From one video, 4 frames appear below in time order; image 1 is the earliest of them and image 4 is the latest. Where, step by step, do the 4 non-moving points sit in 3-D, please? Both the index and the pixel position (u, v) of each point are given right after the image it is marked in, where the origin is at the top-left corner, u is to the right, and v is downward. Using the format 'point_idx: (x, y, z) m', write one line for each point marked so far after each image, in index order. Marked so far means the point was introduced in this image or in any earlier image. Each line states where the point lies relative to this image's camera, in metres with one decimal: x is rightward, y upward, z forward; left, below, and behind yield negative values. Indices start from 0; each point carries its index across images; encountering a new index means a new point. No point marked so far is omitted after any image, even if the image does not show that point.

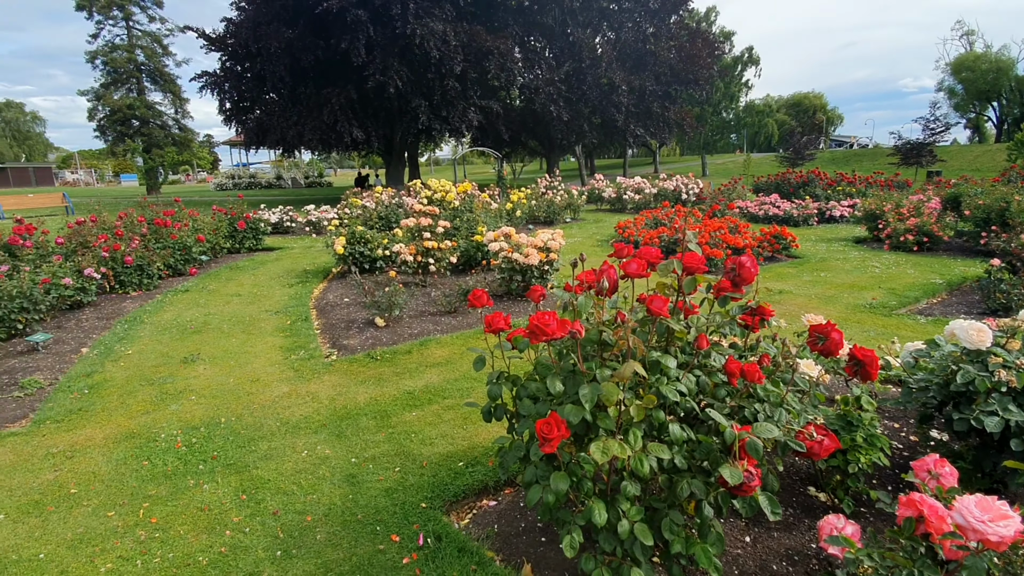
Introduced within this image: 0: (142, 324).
0: (-4.4, -0.4, +6.1) m
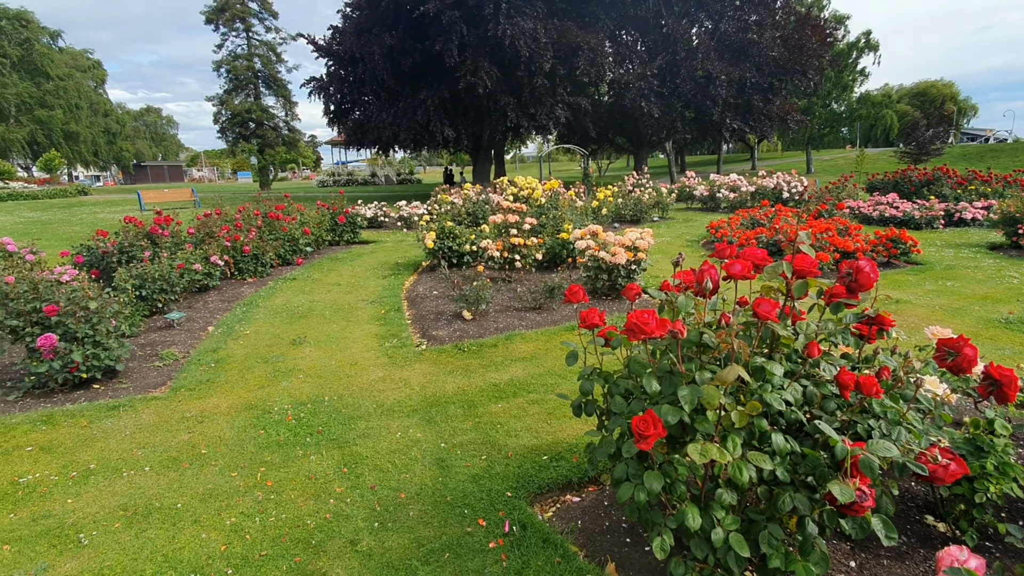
0: (-3.4, -0.3, +6.8) m
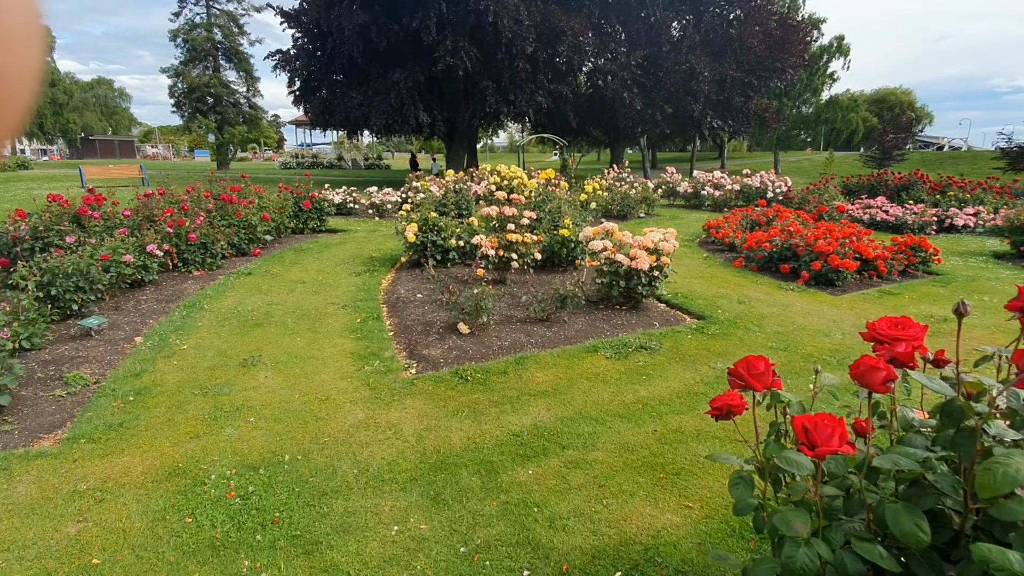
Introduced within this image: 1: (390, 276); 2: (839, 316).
0: (-3.4, -0.3, +5.6) m
1: (-1.7, +0.2, +7.3) m
2: (+3.8, -0.3, +5.9) m
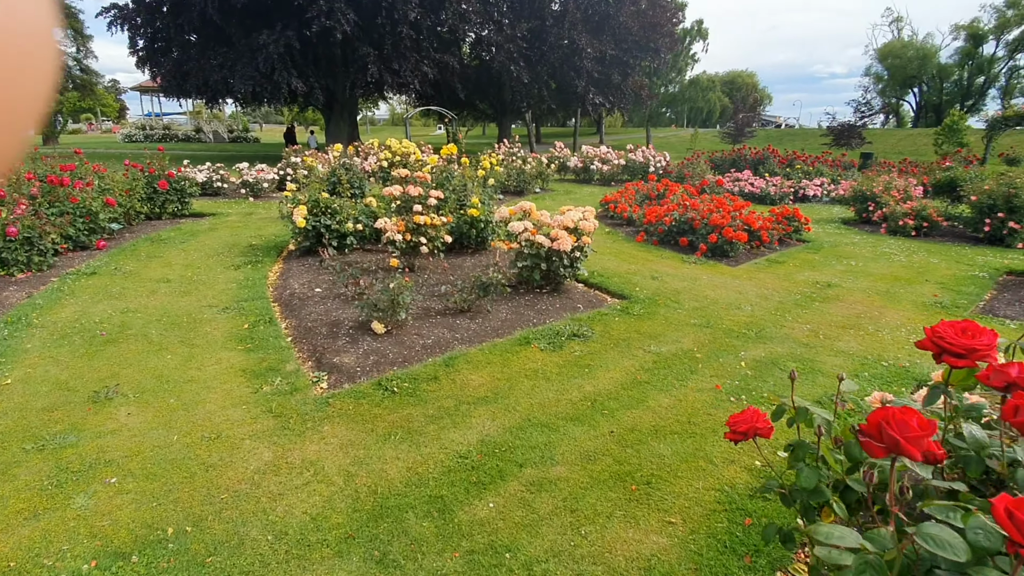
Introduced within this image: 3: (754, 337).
0: (-4.1, -0.3, +4.4) m
1: (-2.9, +0.3, +6.4) m
2: (+2.8, 0.0, +6.2) m
3: (+2.1, -0.4, +4.5) m
